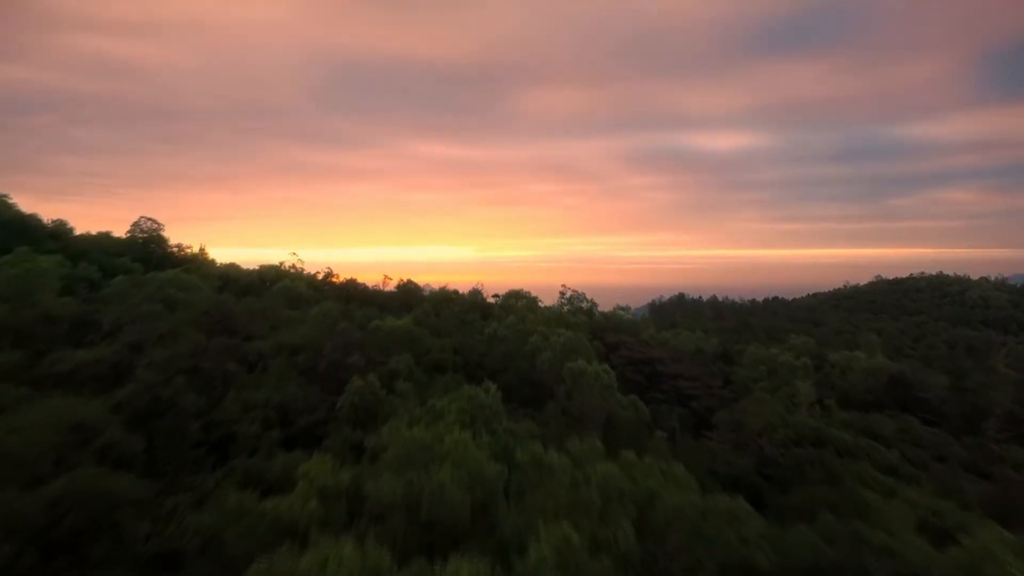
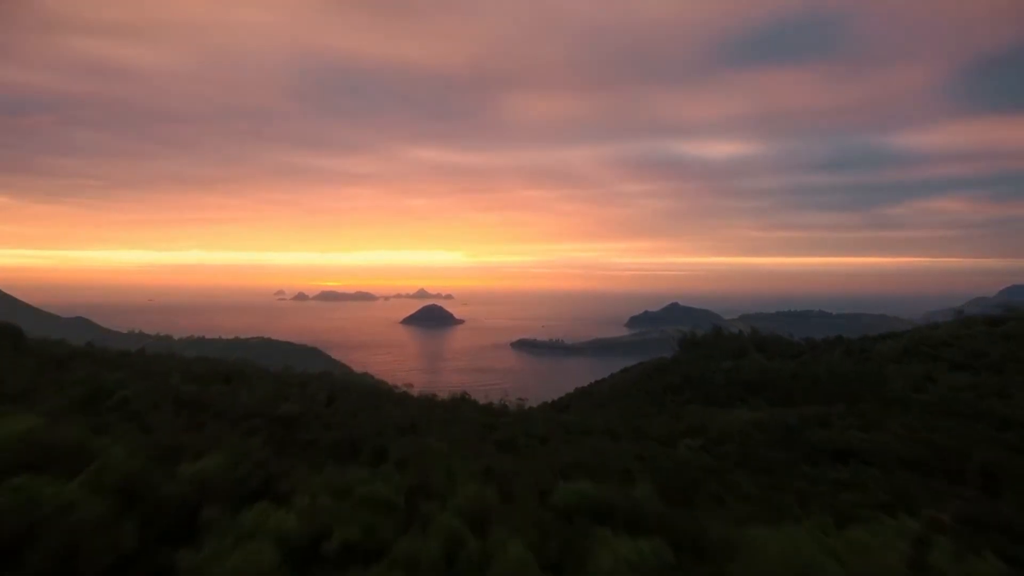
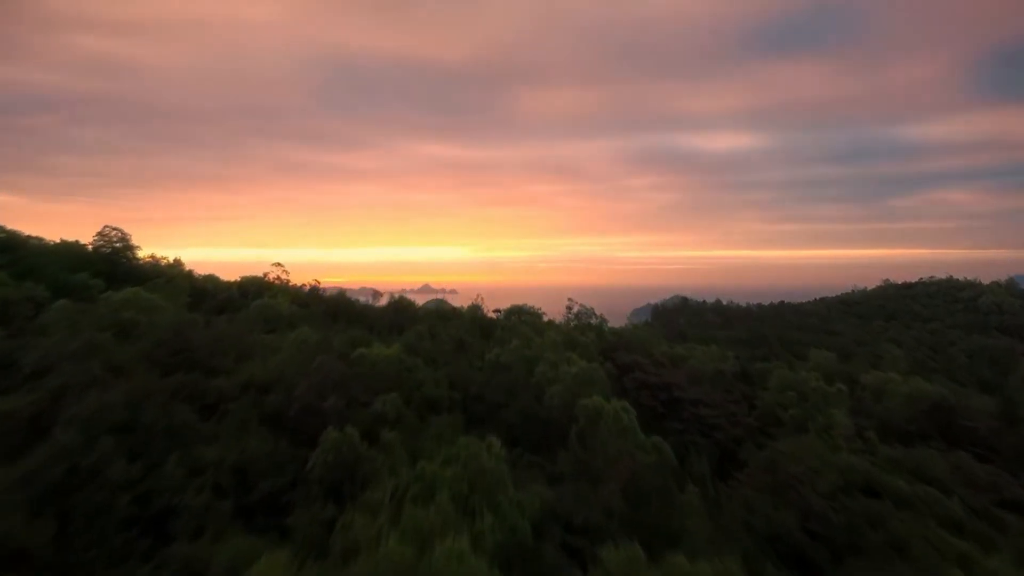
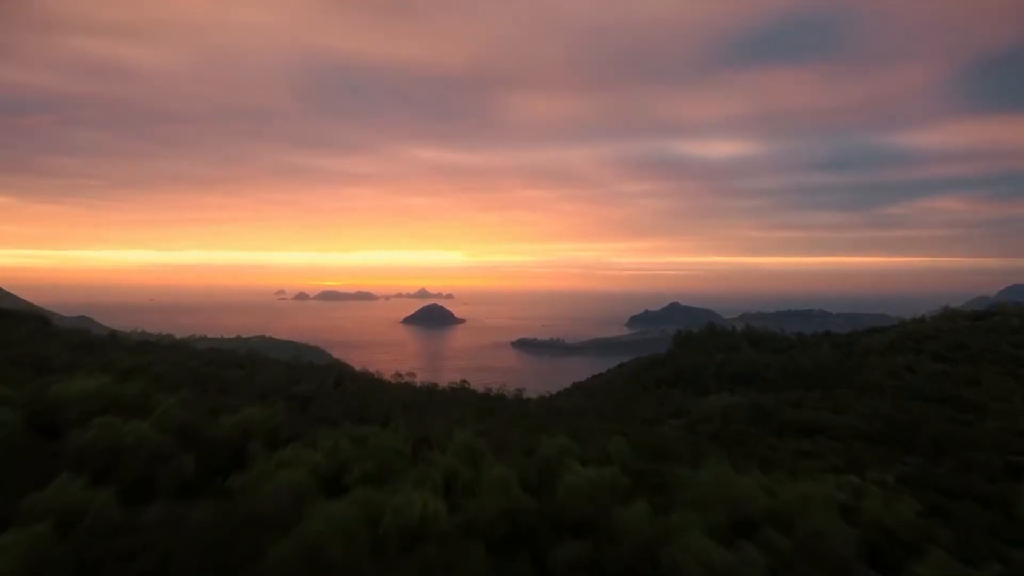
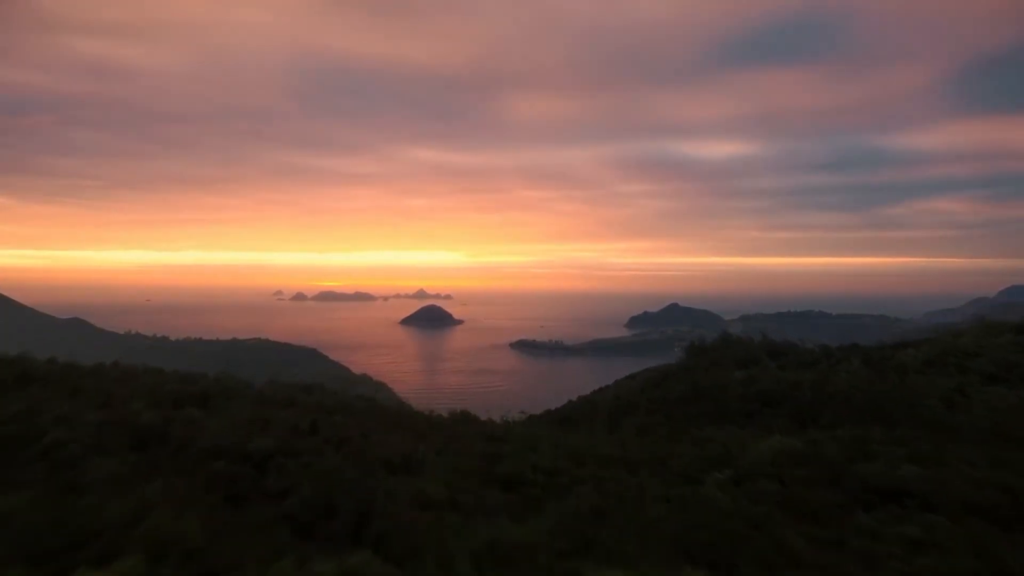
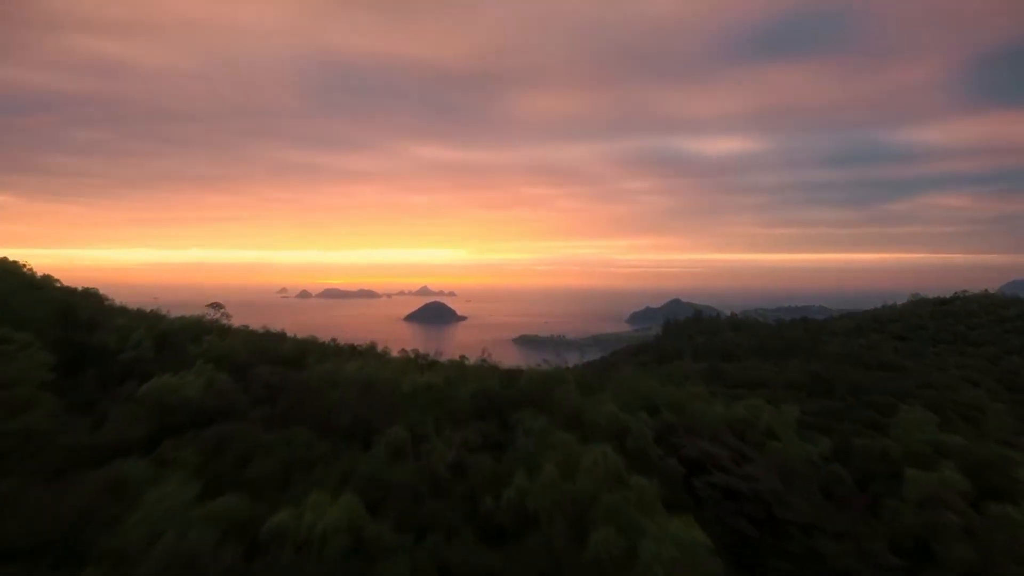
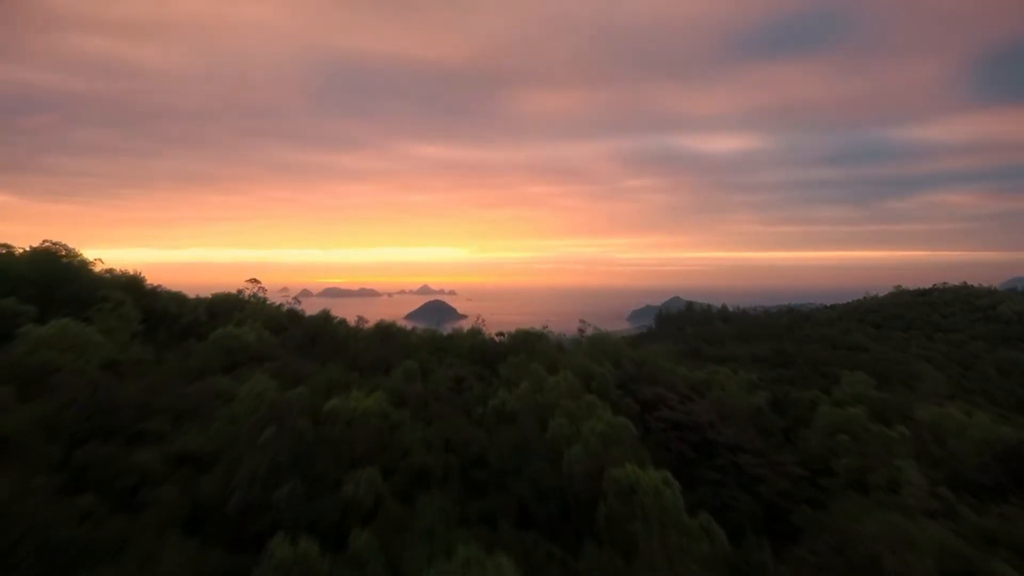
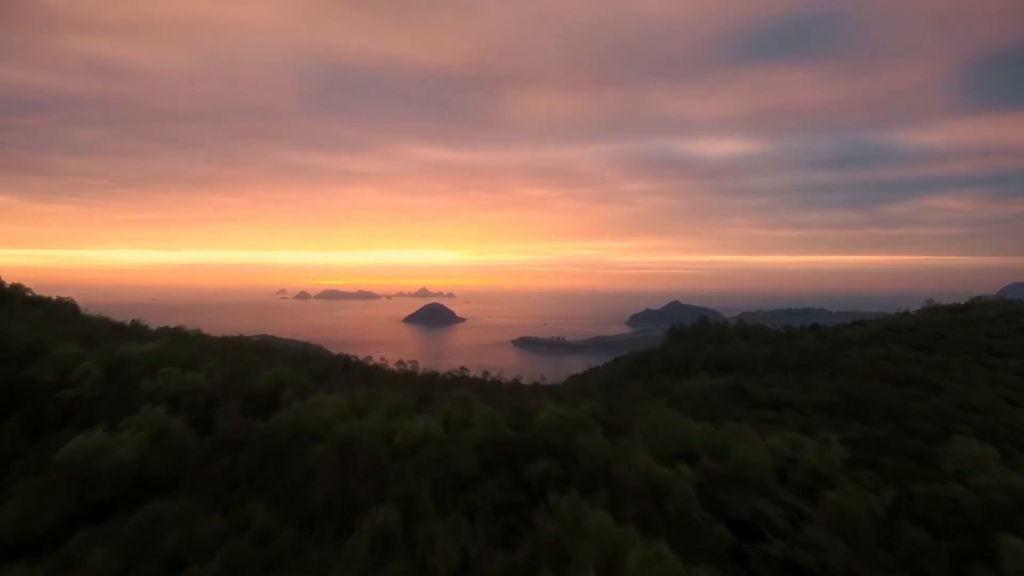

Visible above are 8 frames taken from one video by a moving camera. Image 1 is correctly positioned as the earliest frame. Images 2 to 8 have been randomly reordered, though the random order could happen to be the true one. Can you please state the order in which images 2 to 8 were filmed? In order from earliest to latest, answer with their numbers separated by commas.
3, 7, 6, 8, 4, 2, 5
